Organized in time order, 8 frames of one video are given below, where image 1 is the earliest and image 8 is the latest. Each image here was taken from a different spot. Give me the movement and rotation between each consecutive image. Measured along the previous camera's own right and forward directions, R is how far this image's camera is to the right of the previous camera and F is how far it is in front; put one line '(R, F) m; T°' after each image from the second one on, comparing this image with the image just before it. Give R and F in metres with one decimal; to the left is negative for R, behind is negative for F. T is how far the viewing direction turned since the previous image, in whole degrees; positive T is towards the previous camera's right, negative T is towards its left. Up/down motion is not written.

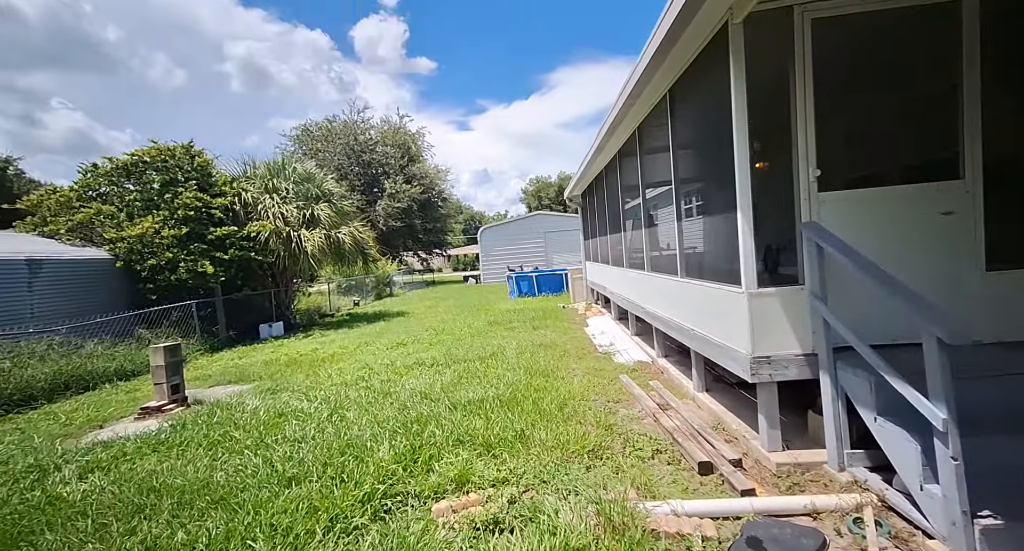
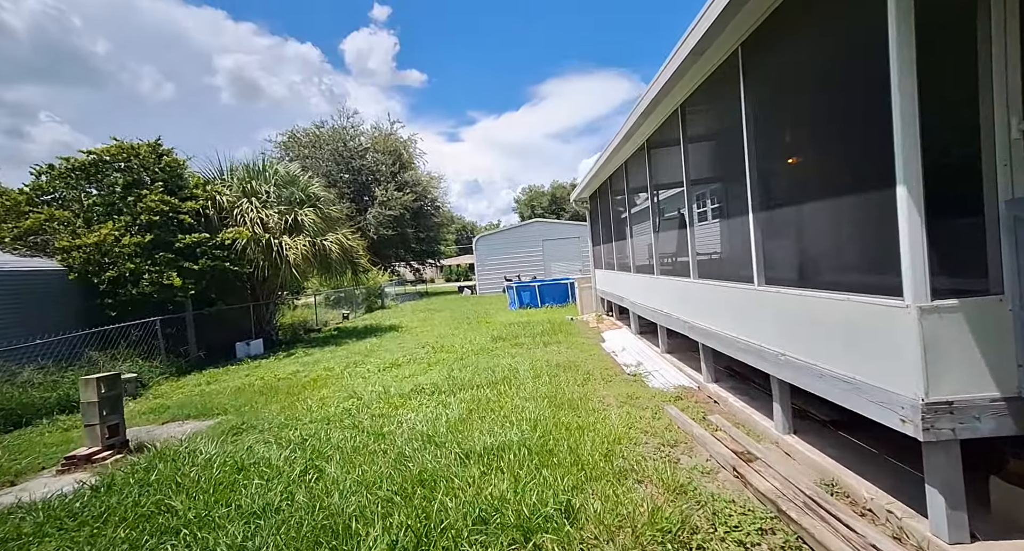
(-0.2, +0.8) m; +1°
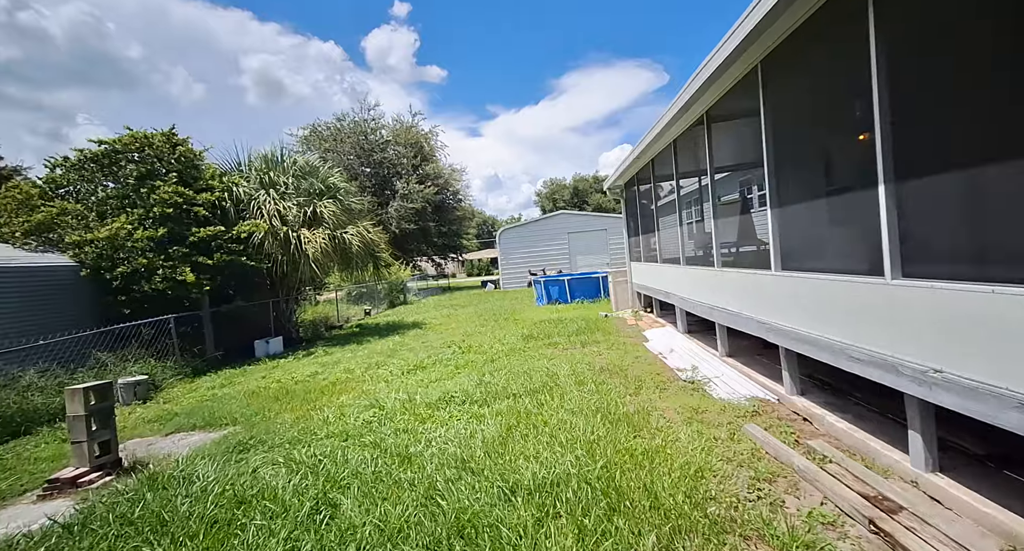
(-0.2, +0.6) m; -2°
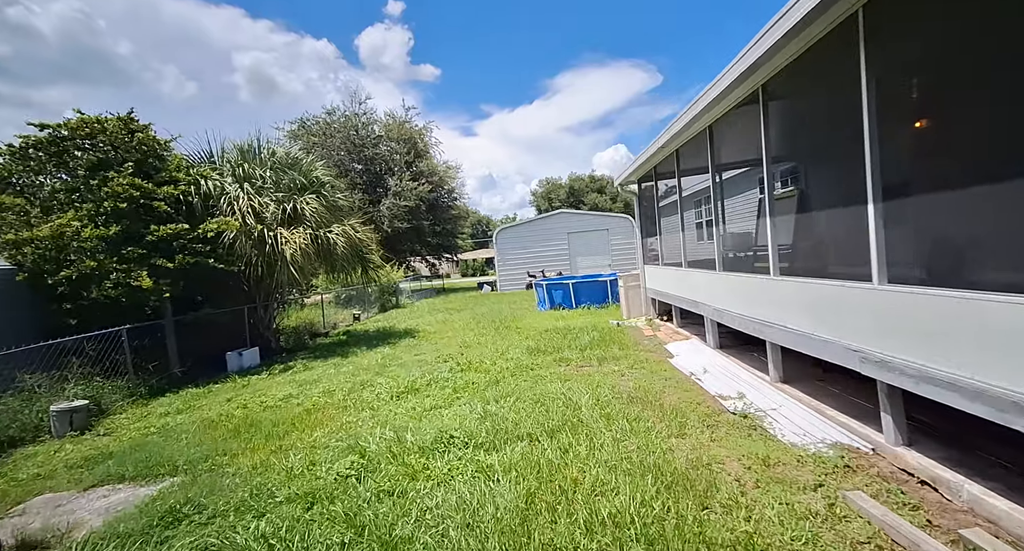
(-0.1, +0.8) m; +1°
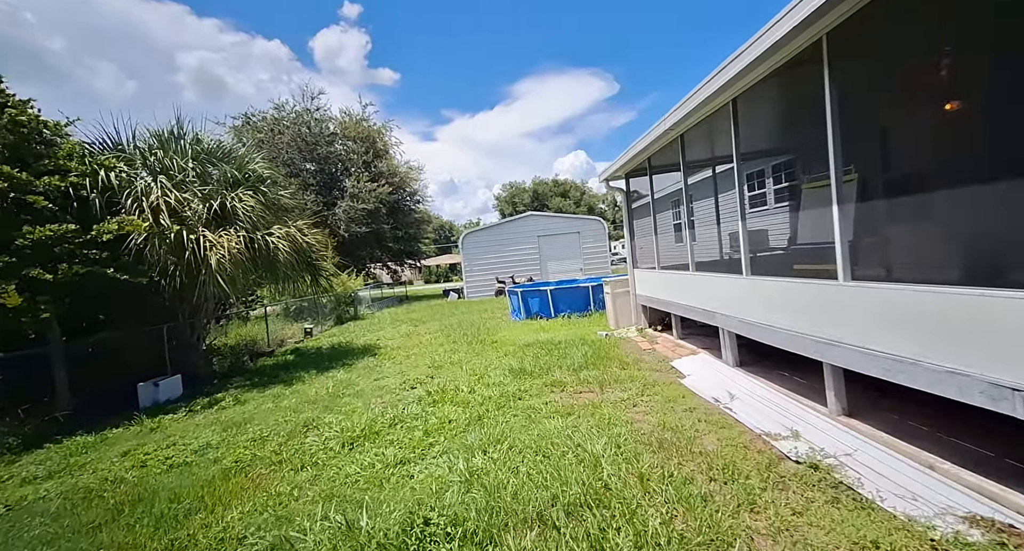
(-0.2, +1.0) m; +4°
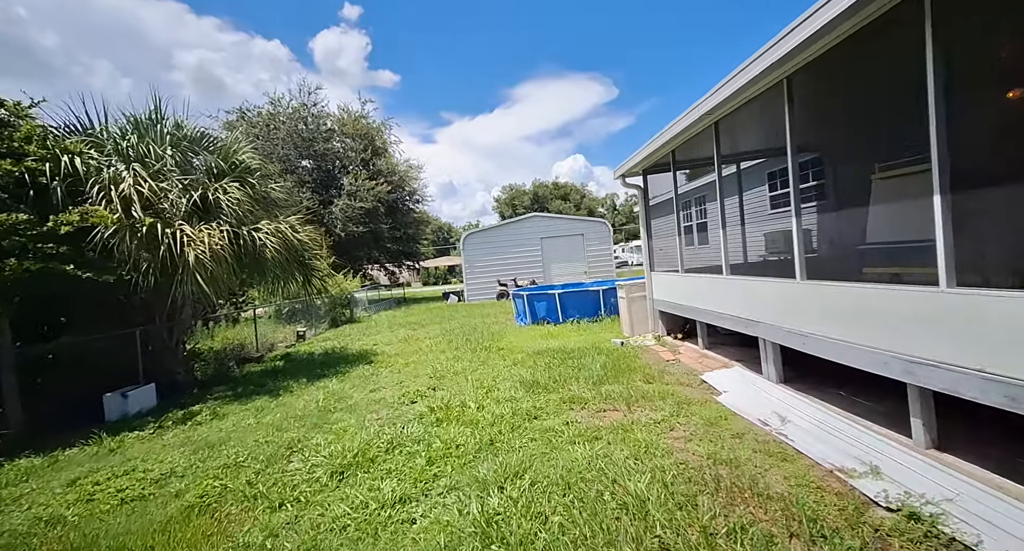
(-0.1, +0.5) m; 0°
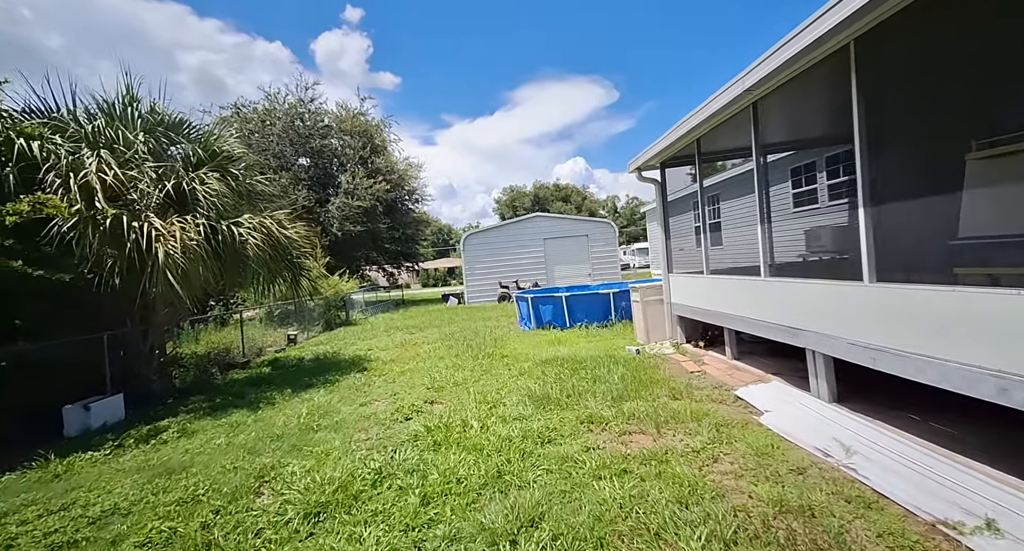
(-0.1, +0.5) m; 0°
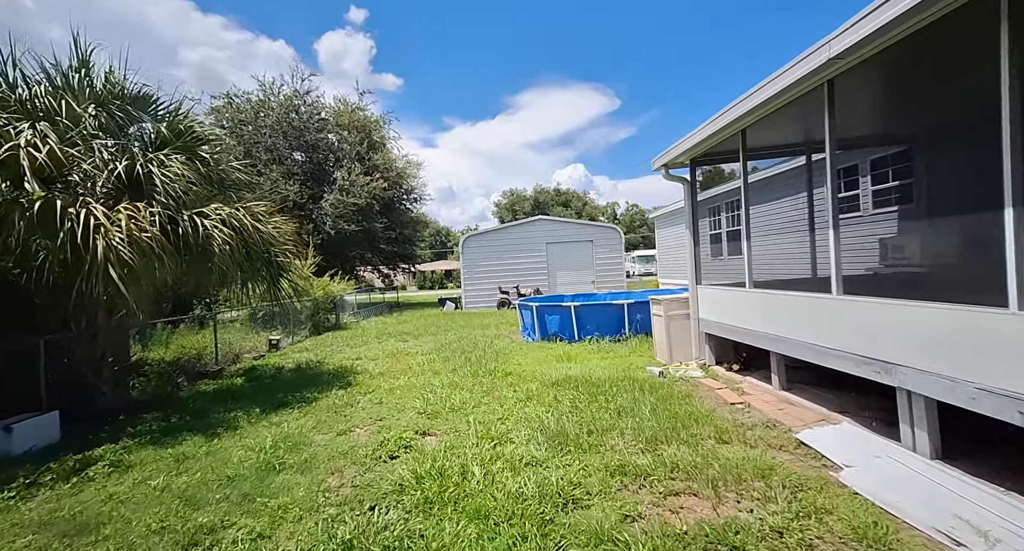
(-0.1, +0.8) m; 0°
